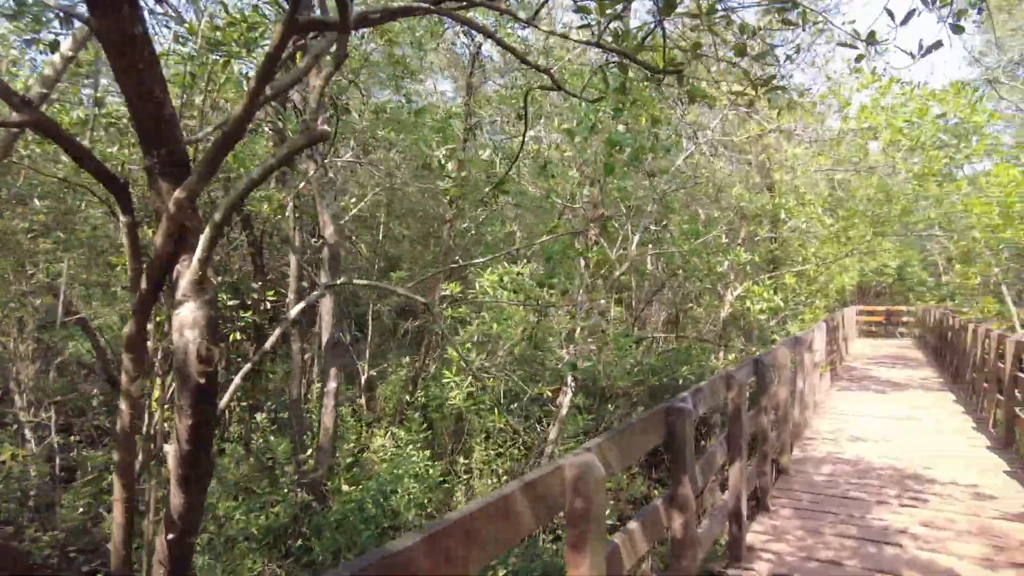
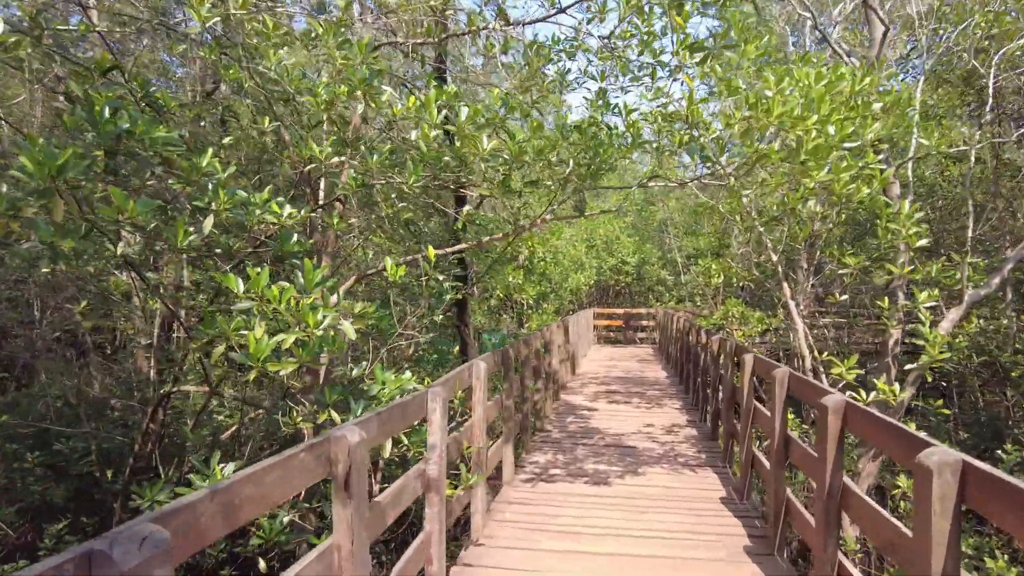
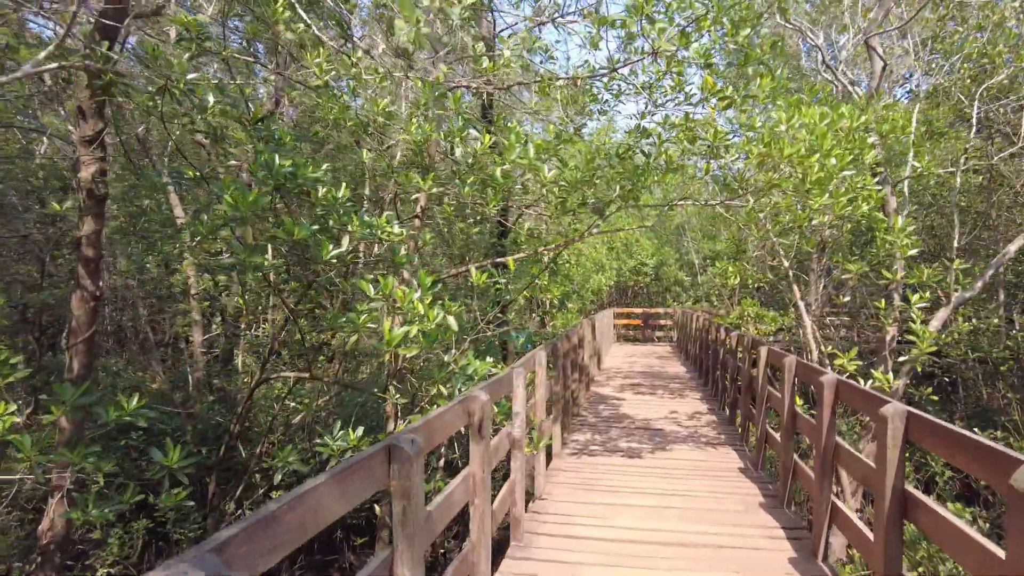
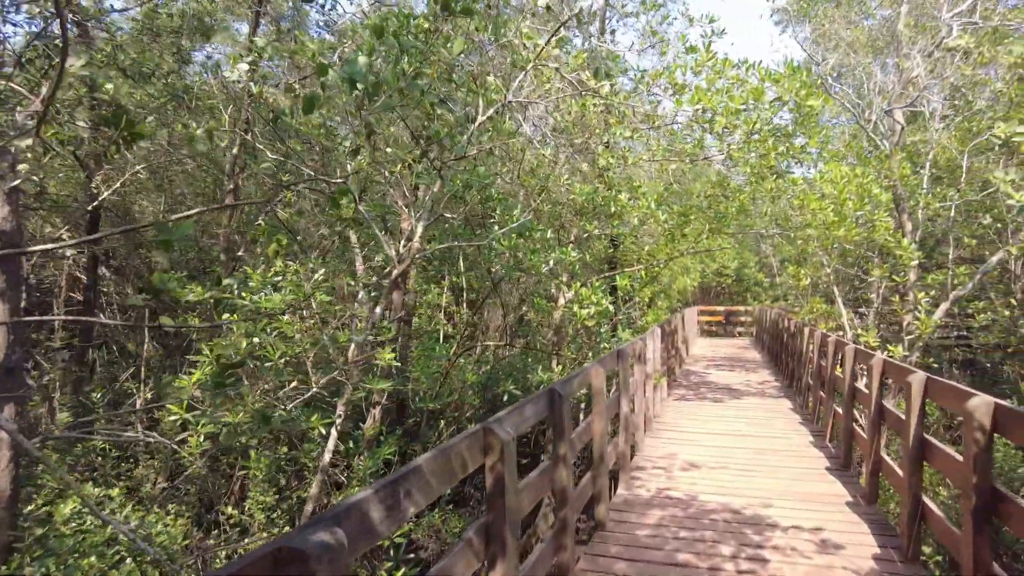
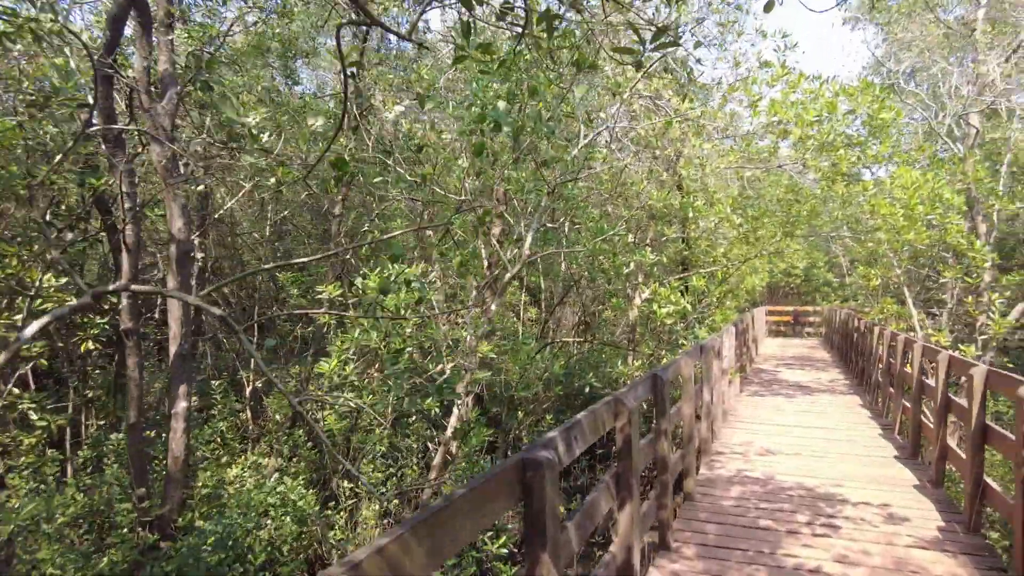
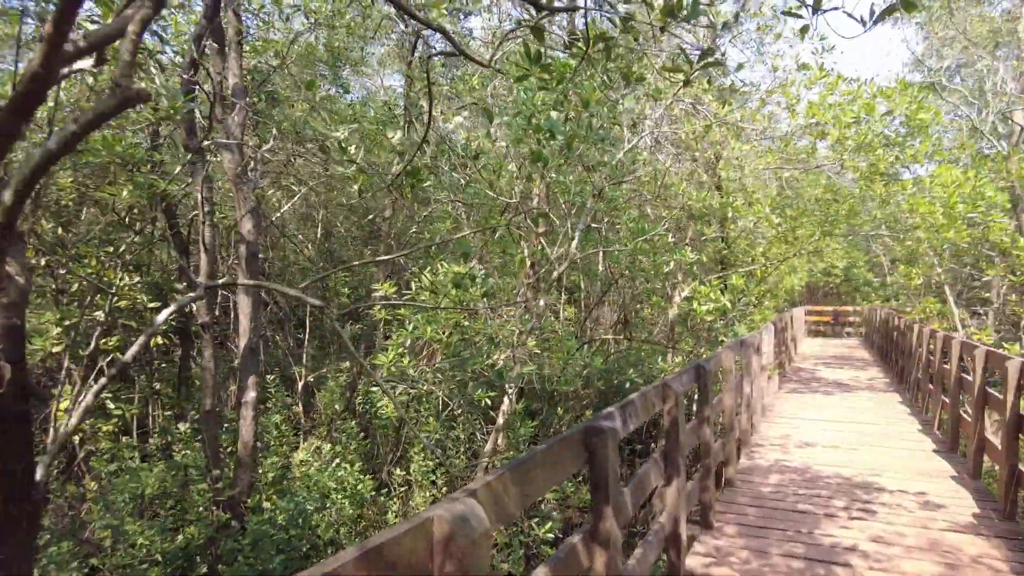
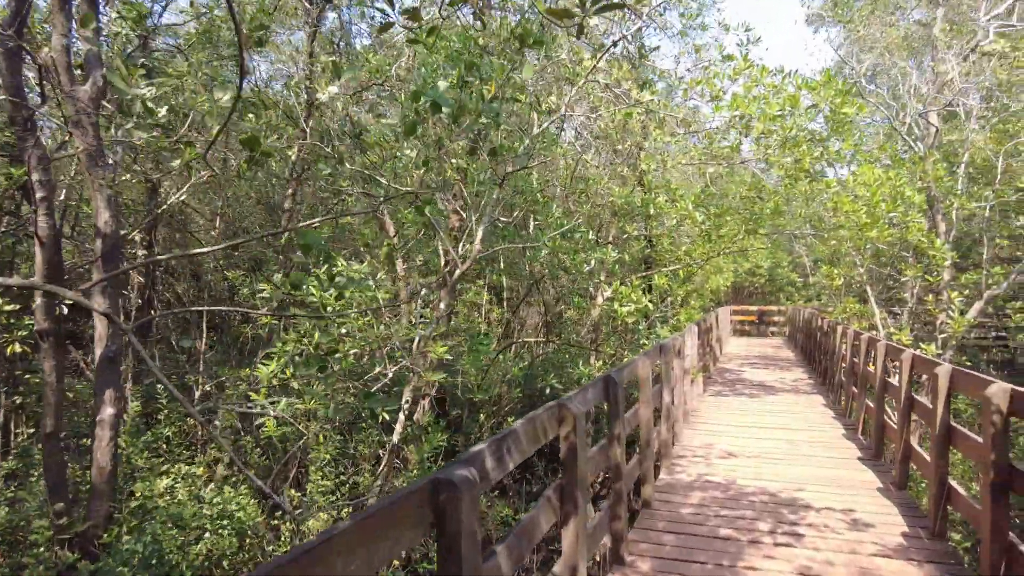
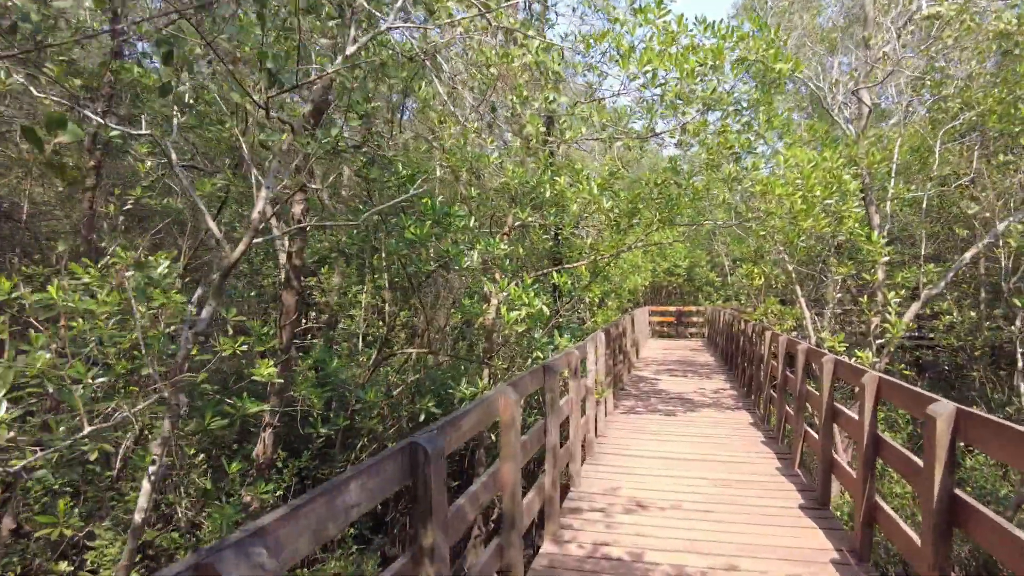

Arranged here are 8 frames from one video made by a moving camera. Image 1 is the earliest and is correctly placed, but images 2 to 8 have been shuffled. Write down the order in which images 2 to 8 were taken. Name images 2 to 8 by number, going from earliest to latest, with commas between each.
6, 5, 7, 4, 8, 3, 2
